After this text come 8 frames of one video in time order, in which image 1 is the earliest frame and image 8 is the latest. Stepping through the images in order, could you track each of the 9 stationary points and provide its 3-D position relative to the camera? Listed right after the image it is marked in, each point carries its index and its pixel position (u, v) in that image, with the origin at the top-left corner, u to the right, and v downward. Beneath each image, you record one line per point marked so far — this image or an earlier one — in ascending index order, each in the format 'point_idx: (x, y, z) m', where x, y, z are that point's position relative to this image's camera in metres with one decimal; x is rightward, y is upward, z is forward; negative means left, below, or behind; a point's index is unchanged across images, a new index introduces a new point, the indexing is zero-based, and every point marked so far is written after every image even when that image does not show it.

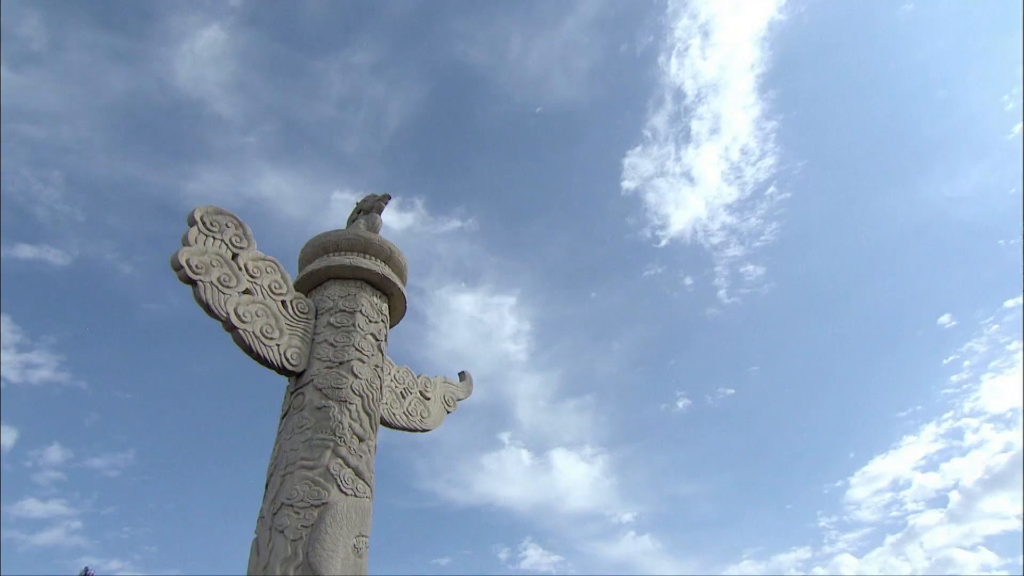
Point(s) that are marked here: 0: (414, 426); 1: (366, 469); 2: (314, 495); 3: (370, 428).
0: (-0.7, -1.0, +5.7) m
1: (-0.9, -1.2, +5.1) m
2: (-1.1, -1.3, +4.9) m
3: (-0.9, -1.0, +5.3) m
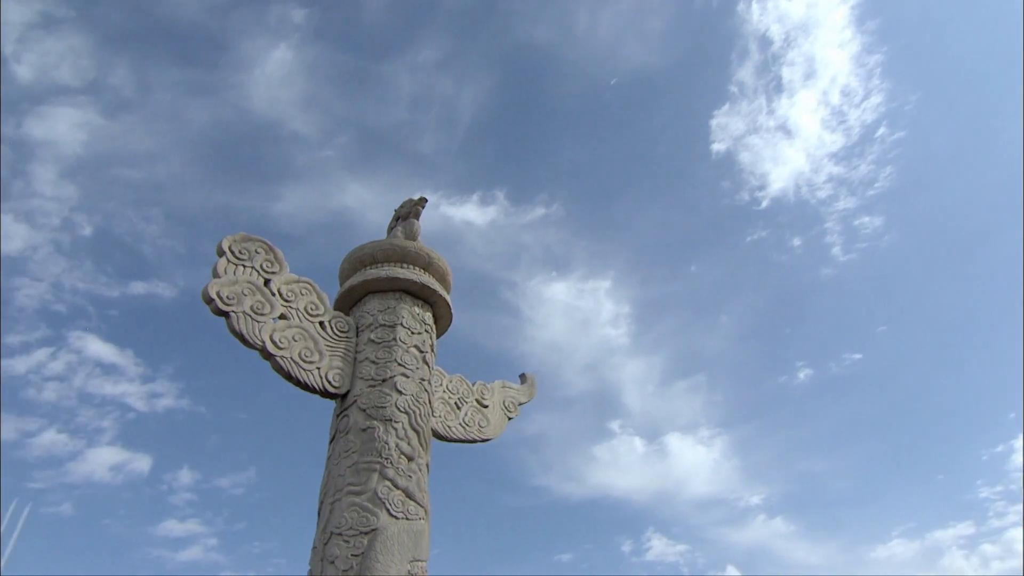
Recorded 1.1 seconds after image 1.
0: (-0.3, -1.1, +5.4) m
1: (-0.6, -1.3, +4.9) m
2: (-0.8, -1.4, +4.7) m
3: (-0.6, -1.1, +5.1) m
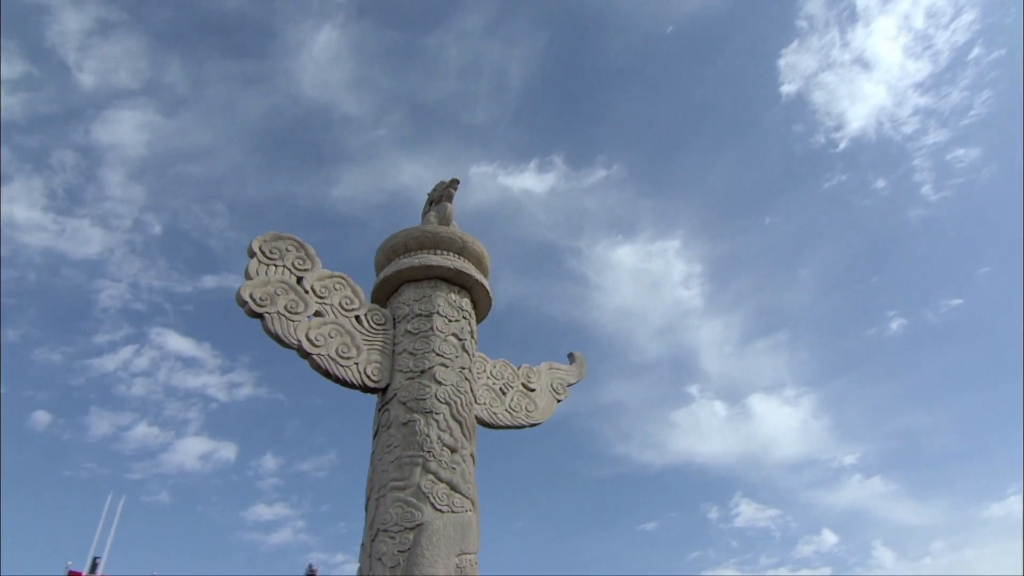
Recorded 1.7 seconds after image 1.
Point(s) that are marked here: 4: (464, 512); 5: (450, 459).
0: (0.0, -0.9, +5.2) m
1: (-0.3, -1.2, +4.7) m
2: (-0.6, -1.3, +4.5) m
3: (-0.3, -1.0, +4.9) m
4: (-0.3, -1.3, +4.7) m
5: (-0.4, -1.1, +4.8) m
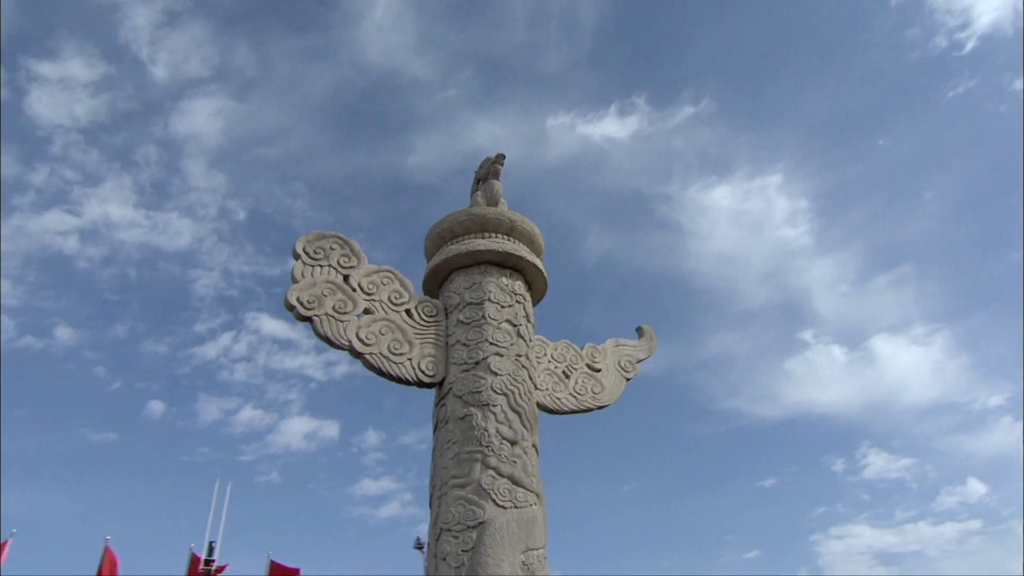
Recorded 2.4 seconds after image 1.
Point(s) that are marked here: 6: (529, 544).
0: (+0.4, -0.7, +4.7) m
1: (+0.1, -1.1, +4.3) m
2: (-0.2, -1.2, +4.2) m
3: (+0.1, -0.8, +4.5) m
4: (+0.1, -1.2, +4.2) m
5: (0.0, -0.9, +4.3) m
6: (+0.1, -1.4, +4.1) m
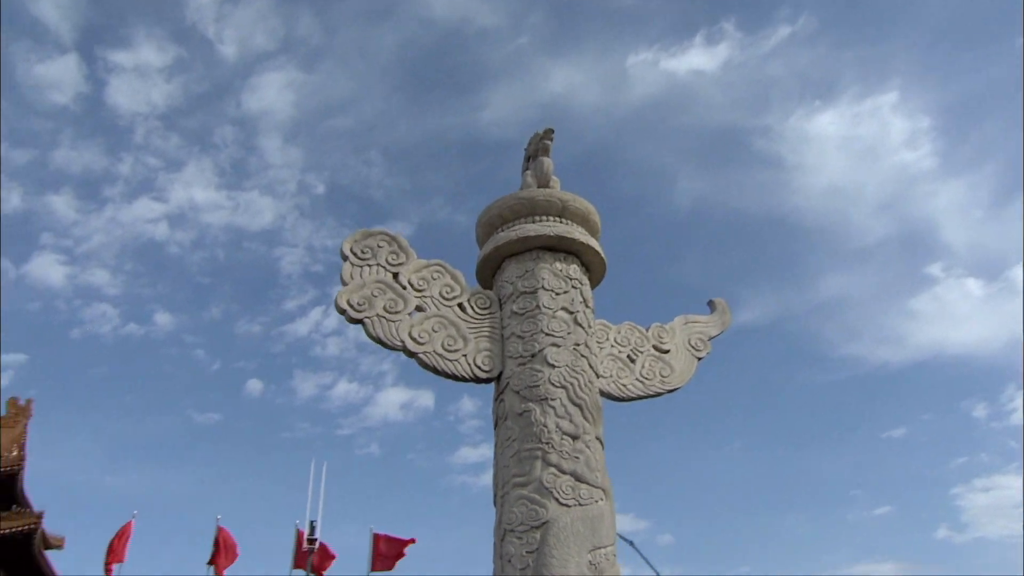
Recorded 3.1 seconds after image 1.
0: (+0.7, -0.5, +4.1) m
1: (+0.4, -0.9, +3.8) m
2: (+0.1, -1.1, +3.7) m
3: (+0.4, -0.7, +3.9) m
4: (+0.4, -1.1, +3.7) m
5: (+0.3, -0.8, +3.8) m
6: (+0.4, -1.2, +3.6) m
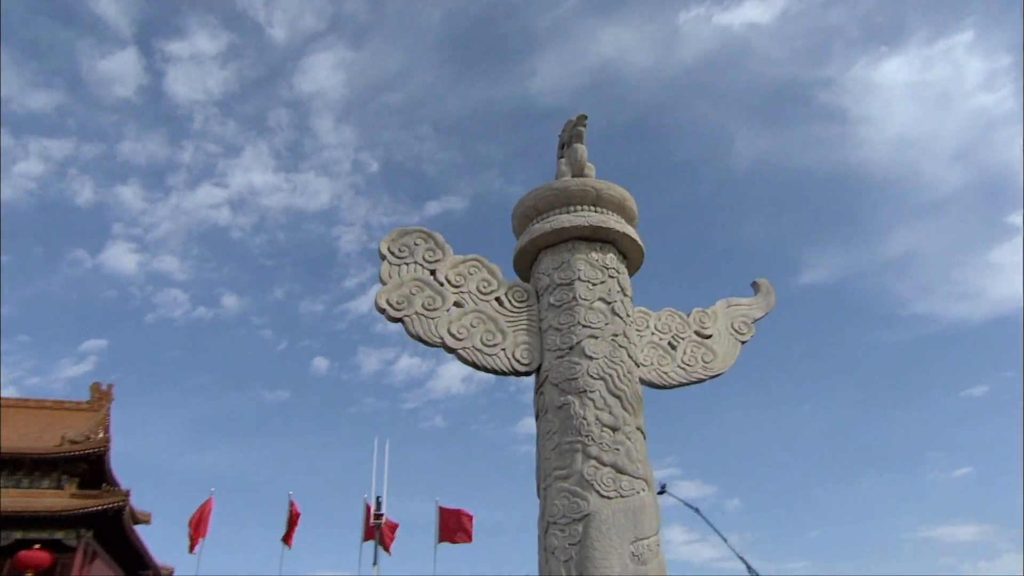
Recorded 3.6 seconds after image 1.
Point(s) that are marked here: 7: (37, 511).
0: (+0.9, -0.4, +4.0) m
1: (+0.6, -0.8, +3.7) m
2: (+0.3, -1.0, +3.7) m
3: (+0.6, -0.6, +3.9) m
4: (+0.6, -1.0, +3.7) m
5: (+0.5, -0.7, +3.8) m
6: (+0.6, -1.1, +3.6) m
7: (-5.2, -2.5, +8.9) m
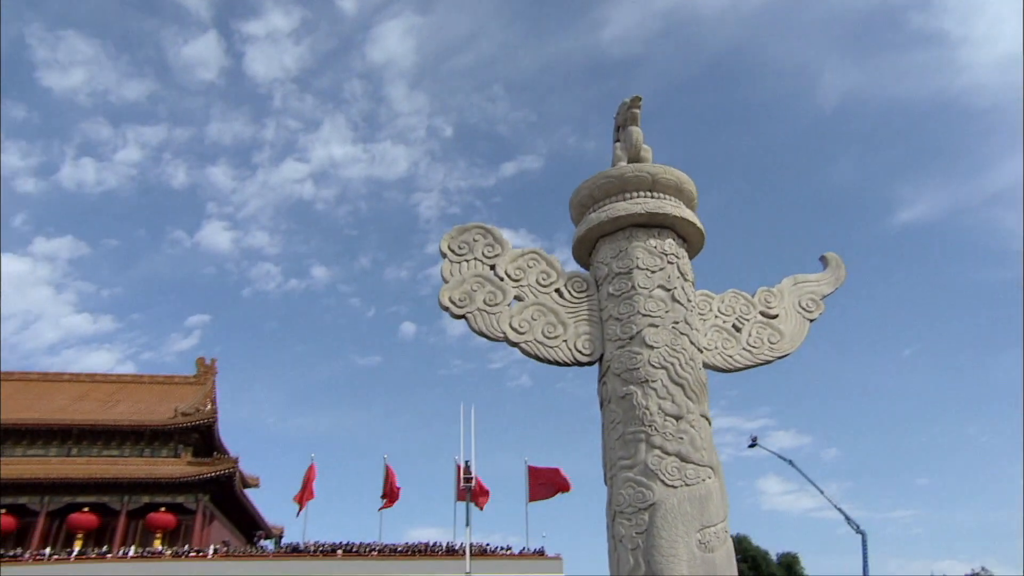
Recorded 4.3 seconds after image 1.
0: (+1.2, -0.3, +3.9) m
1: (+0.8, -0.7, +3.7) m
2: (+0.6, -1.0, +3.7) m
3: (+0.8, -0.5, +3.8) m
4: (+0.9, -0.9, +3.7) m
5: (+0.8, -0.6, +3.7) m
6: (+0.9, -1.1, +3.6) m
7: (-4.2, -2.3, +9.6) m
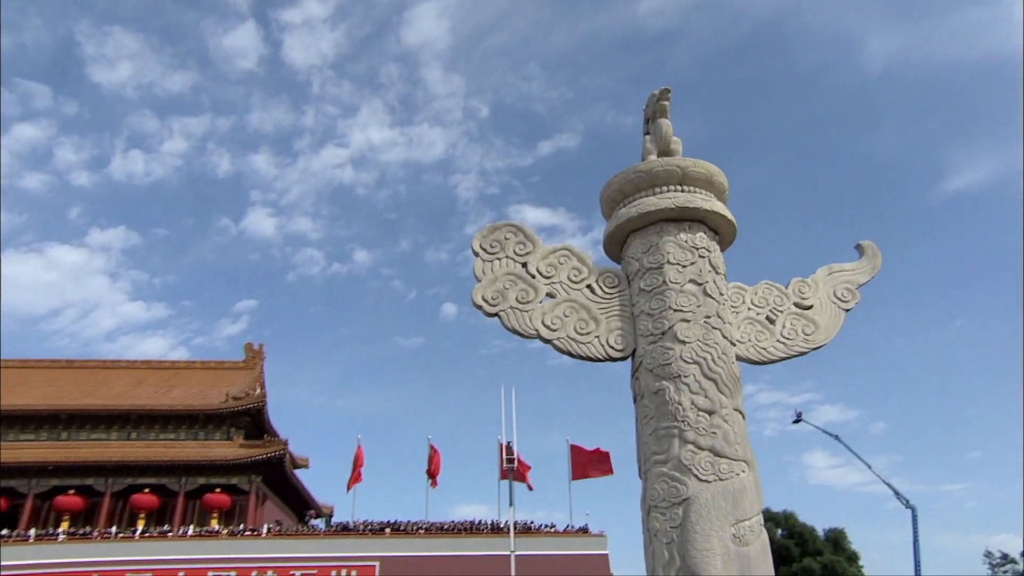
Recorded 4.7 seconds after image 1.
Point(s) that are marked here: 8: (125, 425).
0: (+1.4, -0.2, +3.9) m
1: (+1.0, -0.7, +3.7) m
2: (+0.7, -0.9, +3.7) m
3: (+1.0, -0.4, +3.8) m
4: (+1.0, -0.8, +3.7) m
5: (+0.9, -0.6, +3.7) m
6: (+1.0, -1.0, +3.6) m
7: (-3.7, -2.1, +10.0) m
8: (-4.9, -1.7, +10.1) m
